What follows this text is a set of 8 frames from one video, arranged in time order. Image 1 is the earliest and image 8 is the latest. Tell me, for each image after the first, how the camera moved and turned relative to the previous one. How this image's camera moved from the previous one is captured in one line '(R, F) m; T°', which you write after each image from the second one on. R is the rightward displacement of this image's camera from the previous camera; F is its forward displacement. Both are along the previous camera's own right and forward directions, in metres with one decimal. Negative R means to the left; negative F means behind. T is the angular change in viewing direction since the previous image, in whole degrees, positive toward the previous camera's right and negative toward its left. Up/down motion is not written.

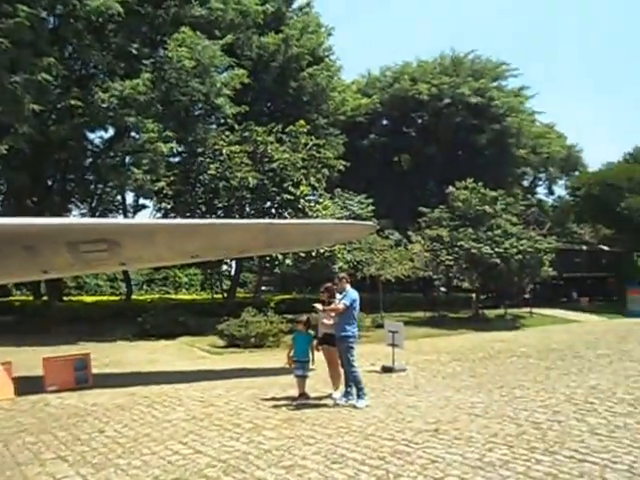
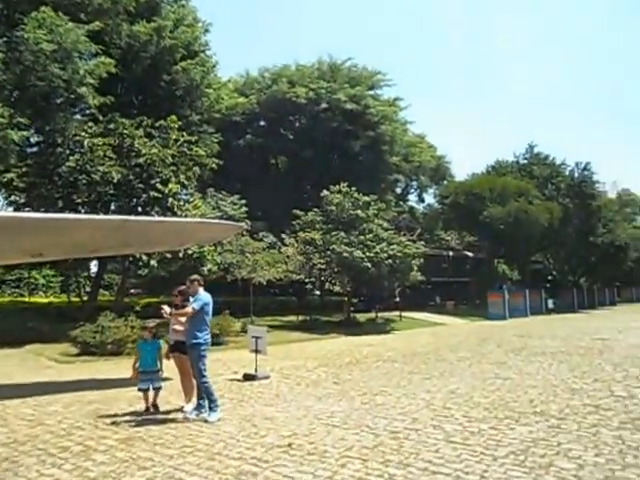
(+0.3, +0.6) m; +11°
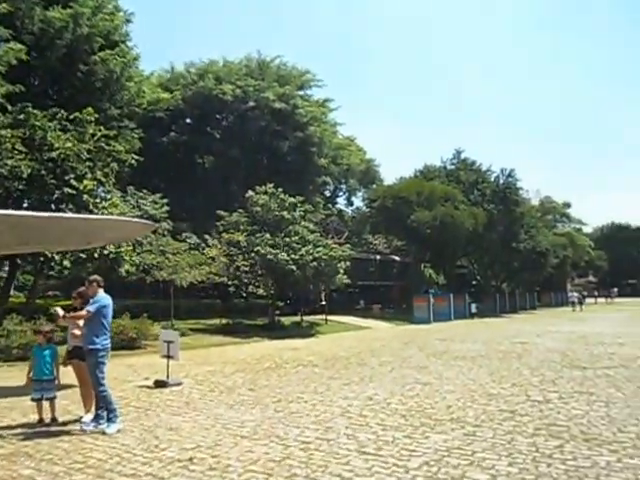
(+0.2, +0.4) m; +6°
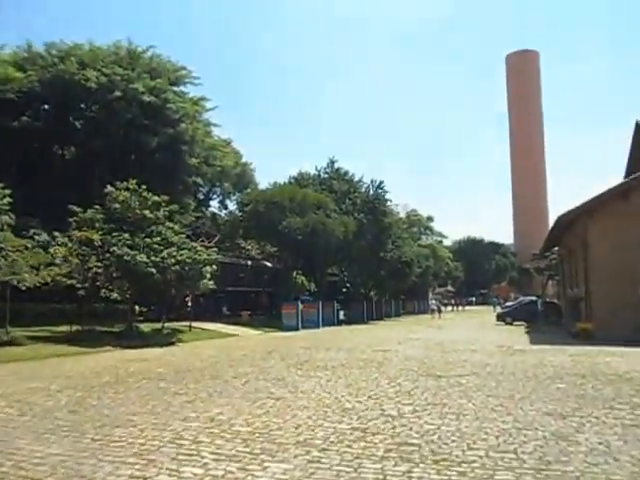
(+0.5, +1.0) m; +11°
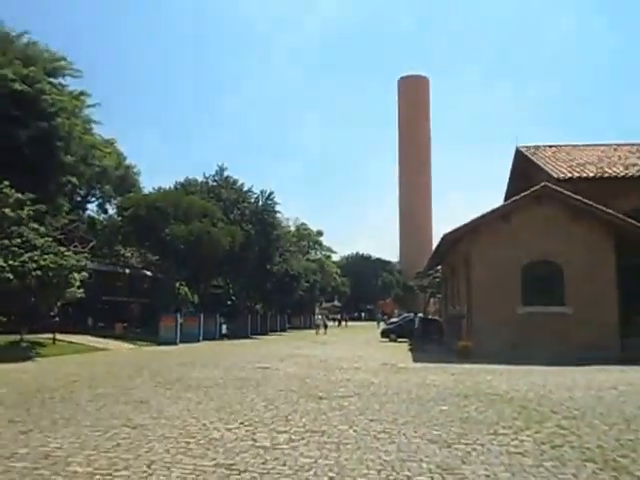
(+0.2, +1.0) m; +10°
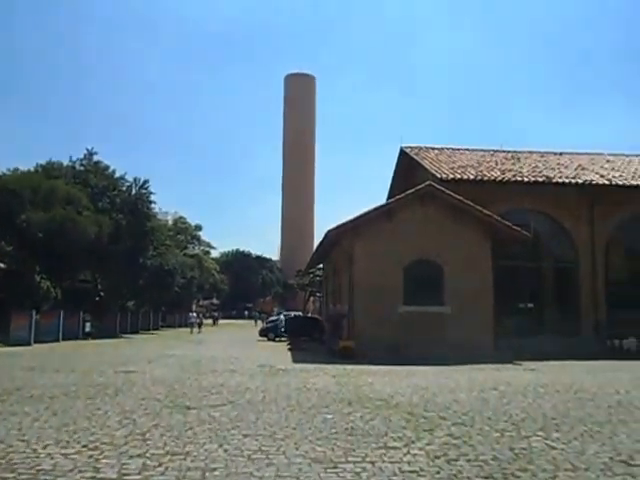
(+0.1, +1.4) m; +11°
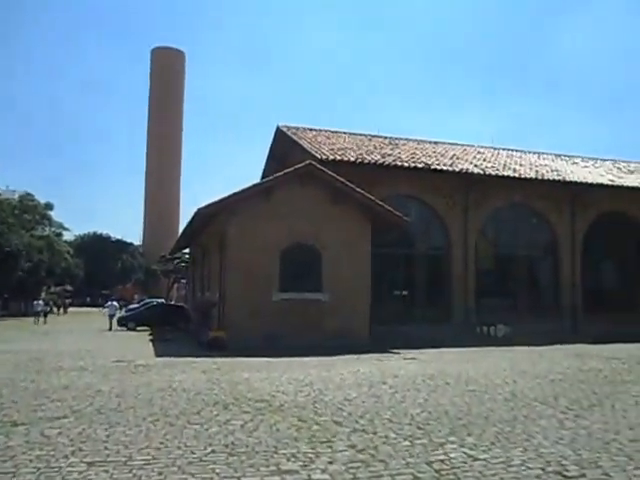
(-0.1, +2.0) m; +12°
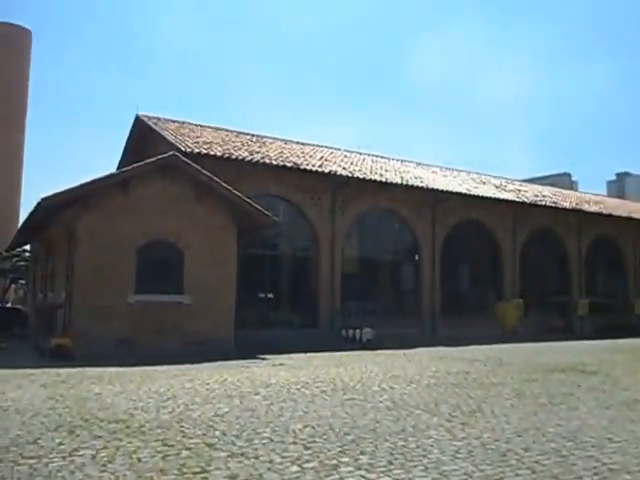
(-0.2, +1.3) m; +12°
